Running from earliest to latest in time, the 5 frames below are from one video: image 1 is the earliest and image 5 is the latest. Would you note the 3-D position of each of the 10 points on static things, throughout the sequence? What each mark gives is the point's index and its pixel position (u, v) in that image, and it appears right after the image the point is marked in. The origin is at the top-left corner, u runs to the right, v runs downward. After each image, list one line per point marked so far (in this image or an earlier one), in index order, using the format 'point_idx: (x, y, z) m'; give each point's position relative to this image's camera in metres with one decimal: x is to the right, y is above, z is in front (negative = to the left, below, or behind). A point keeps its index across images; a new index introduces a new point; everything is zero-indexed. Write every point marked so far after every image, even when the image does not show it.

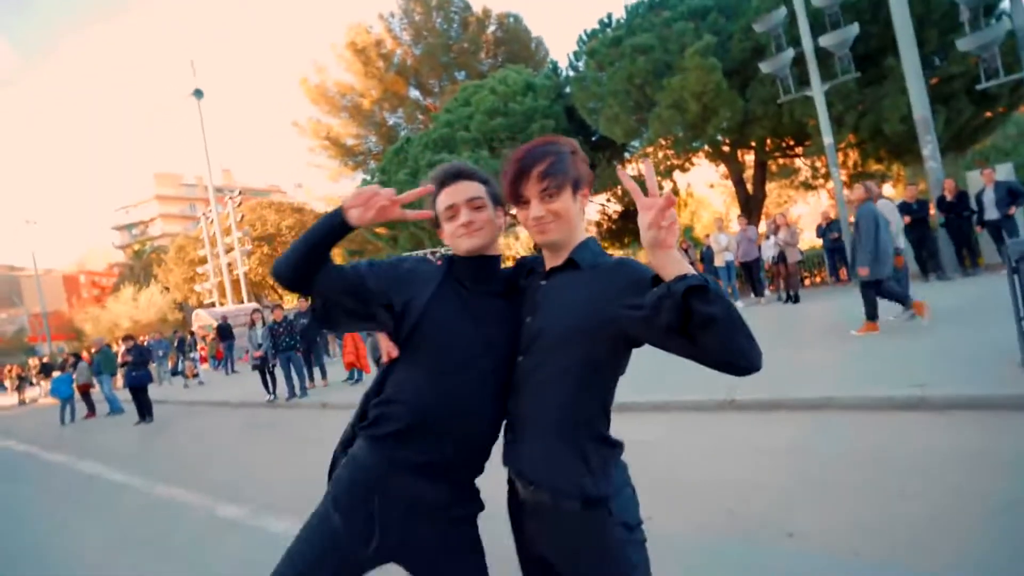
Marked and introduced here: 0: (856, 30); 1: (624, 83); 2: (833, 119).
0: (+9.1, +6.8, +13.6) m
1: (+4.1, +7.5, +18.9) m
2: (+9.7, +5.1, +15.6) m
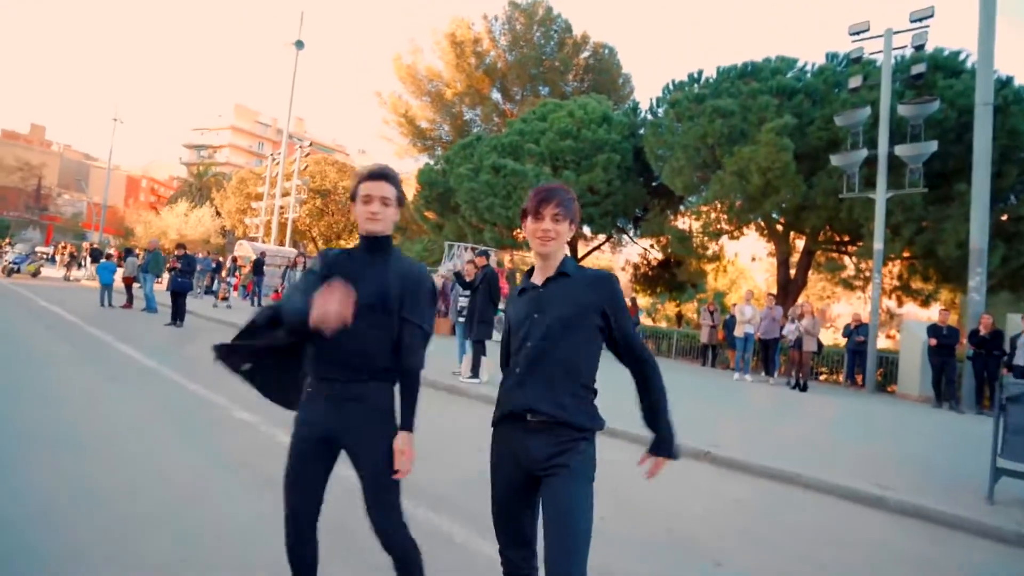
0: (+11.2, +3.7, +13.8) m
1: (+6.9, +5.5, +19.4) m
2: (+11.4, +1.8, +15.7) m
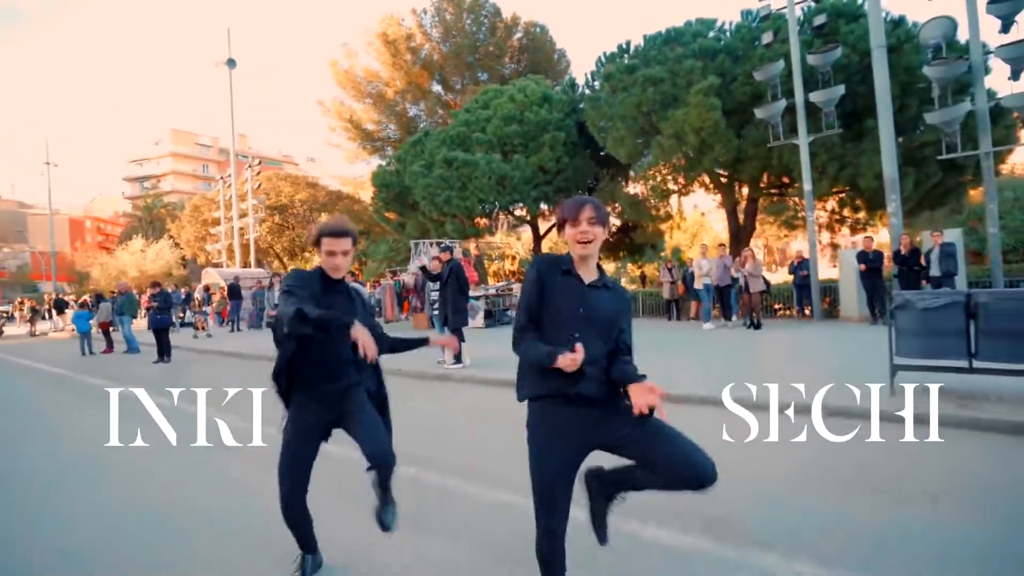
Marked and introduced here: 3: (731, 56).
0: (+9.6, +5.8, +15.1) m
1: (+4.7, +7.0, +20.4) m
2: (+10.0, +4.0, +17.1) m
3: (+8.3, +8.8, +19.6) m
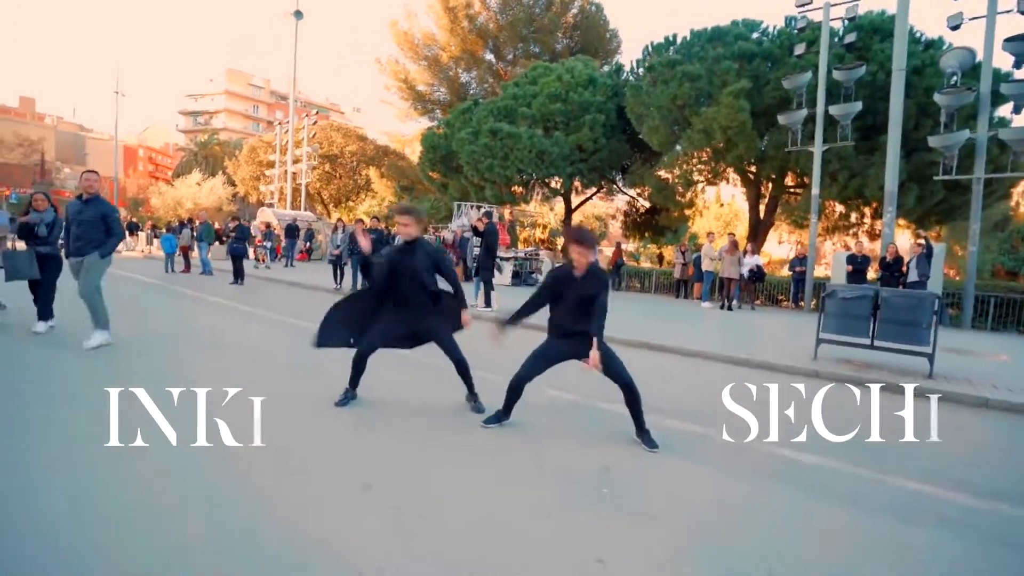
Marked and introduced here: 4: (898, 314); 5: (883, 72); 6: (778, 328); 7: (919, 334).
0: (+11.1, +5.8, +16.6) m
1: (+6.6, +7.9, +22.0) m
2: (+11.4, +4.1, +18.7) m
3: (+10.3, +9.2, +20.9) m
4: (+6.0, -0.4, +8.1) m
5: (+12.8, +7.4, +17.9) m
6: (+7.9, -1.2, +15.8) m
7: (+6.2, -0.7, +7.9) m
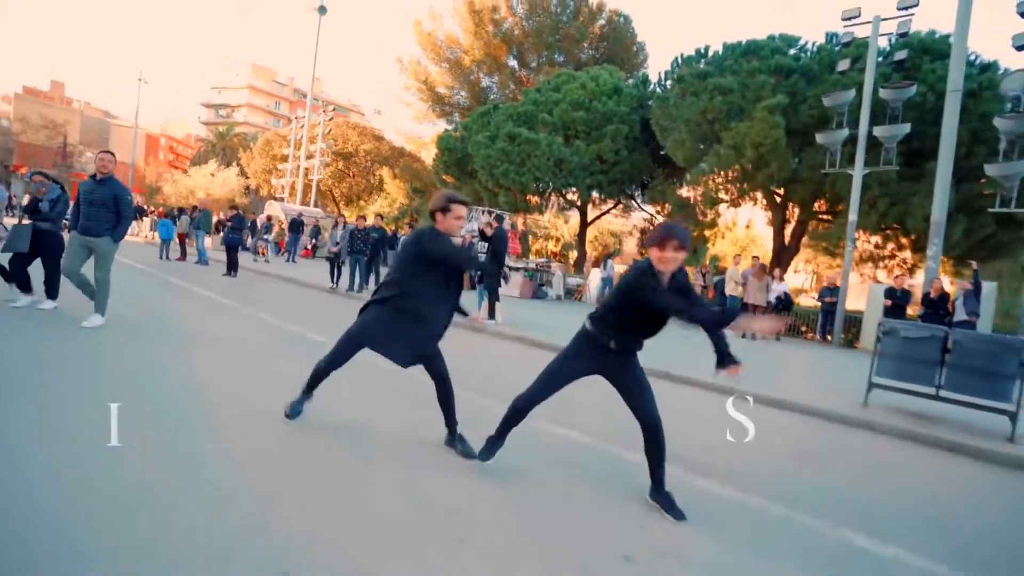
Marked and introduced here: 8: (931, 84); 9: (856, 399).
0: (+11.7, +4.7, +15.3) m
1: (+7.5, +7.0, +20.9) m
2: (+11.9, +2.9, +17.4) m
3: (+11.2, +8.0, +19.8) m
4: (+6.0, -1.0, +6.8) m
5: (+13.5, +6.2, +16.7) m
6: (+8.0, -2.0, +14.5) m
7: (+6.3, -1.3, +6.6) m
8: (+13.4, +6.5, +16.7) m
9: (+5.7, -1.9, +8.7) m
